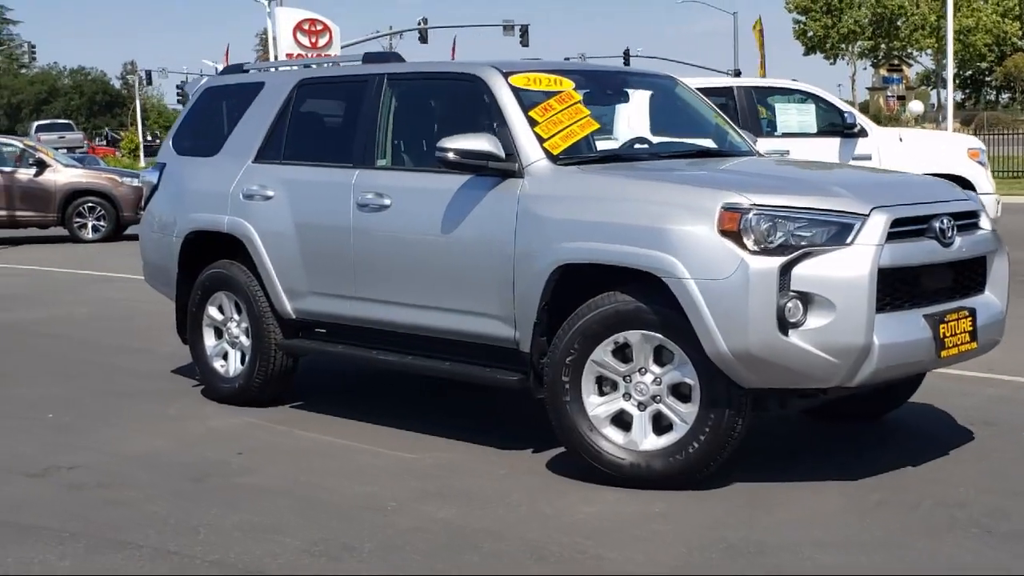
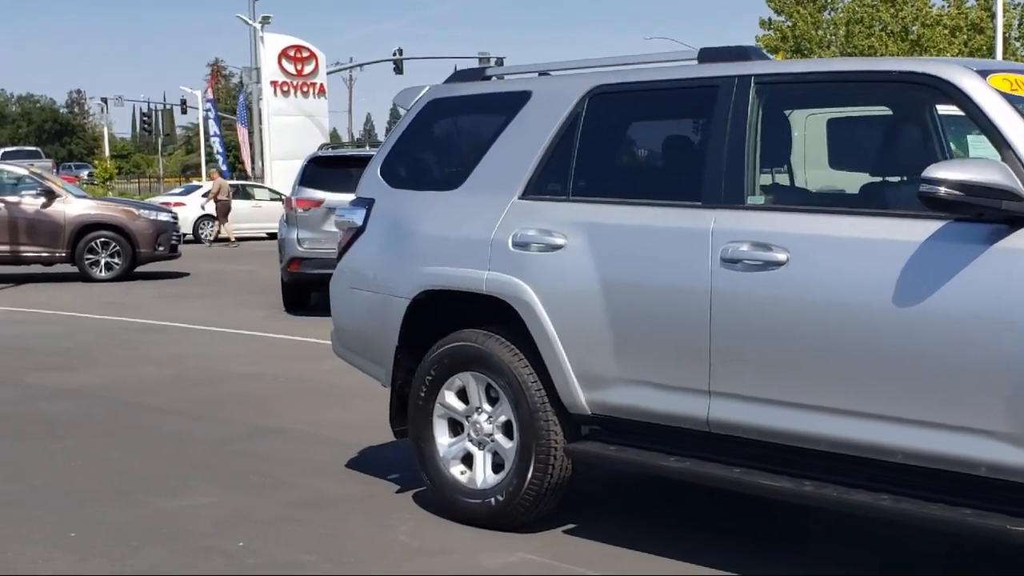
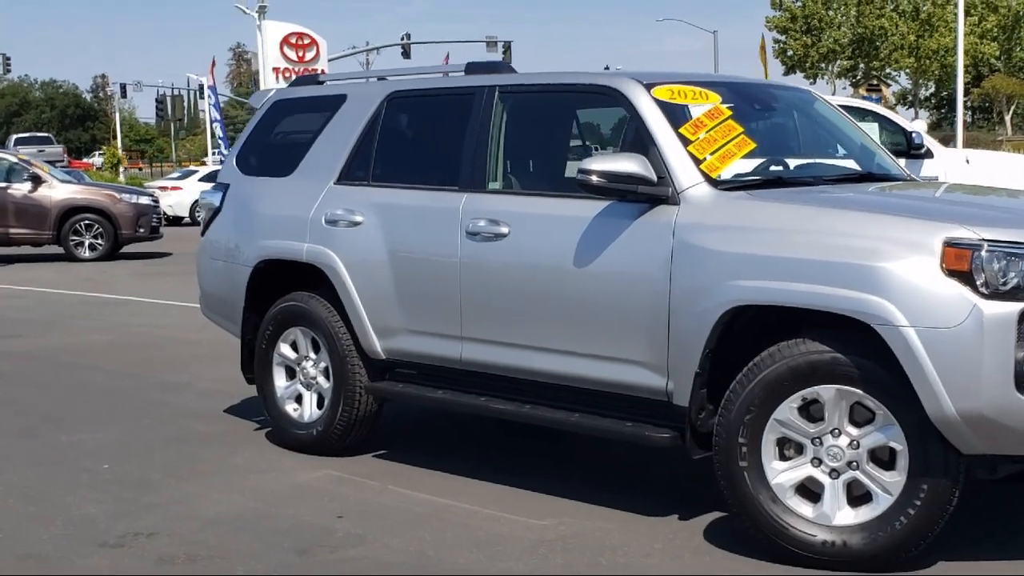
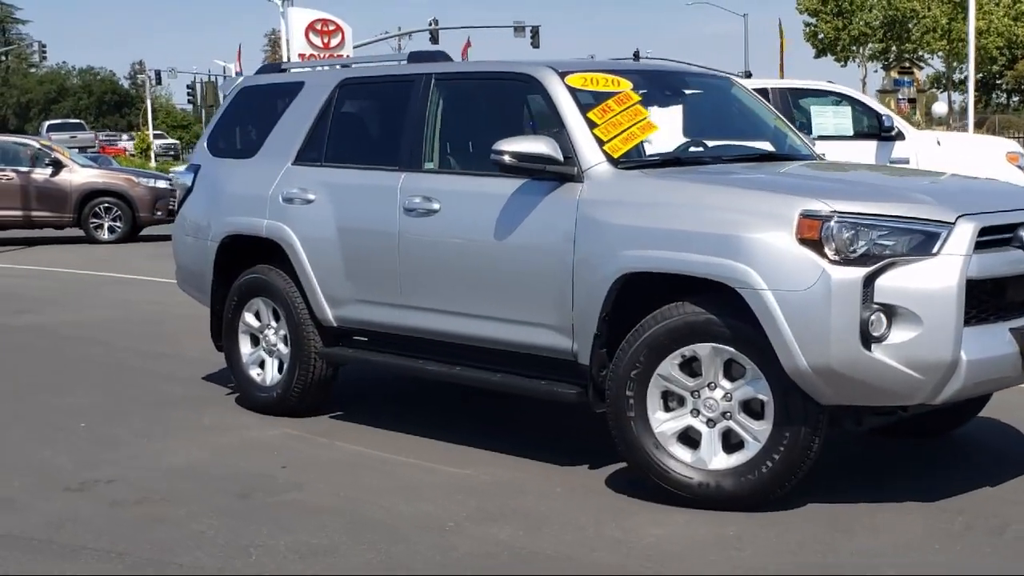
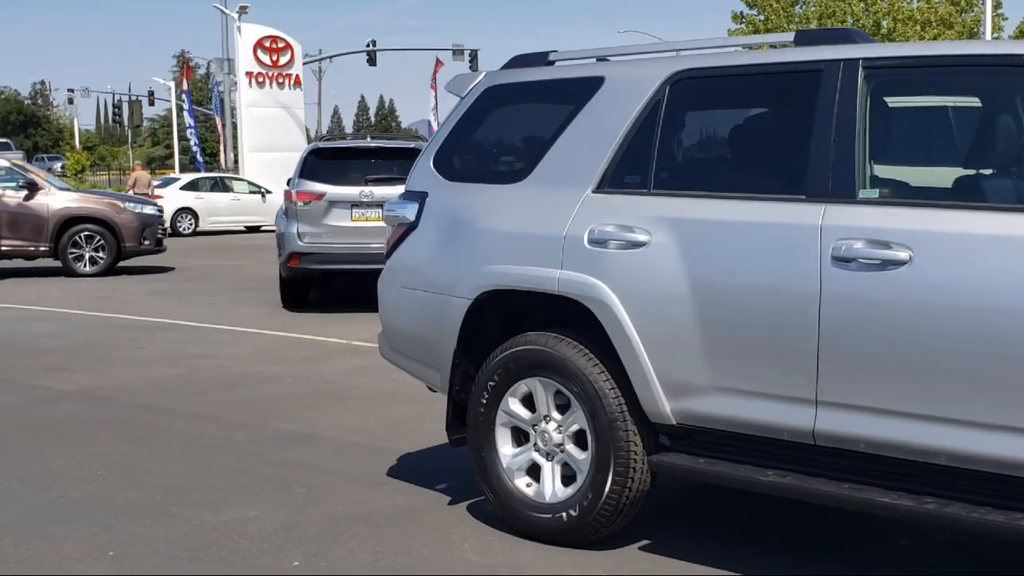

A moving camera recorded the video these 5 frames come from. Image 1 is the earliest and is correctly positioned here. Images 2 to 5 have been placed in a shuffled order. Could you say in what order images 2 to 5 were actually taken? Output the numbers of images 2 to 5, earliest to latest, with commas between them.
4, 3, 2, 5
